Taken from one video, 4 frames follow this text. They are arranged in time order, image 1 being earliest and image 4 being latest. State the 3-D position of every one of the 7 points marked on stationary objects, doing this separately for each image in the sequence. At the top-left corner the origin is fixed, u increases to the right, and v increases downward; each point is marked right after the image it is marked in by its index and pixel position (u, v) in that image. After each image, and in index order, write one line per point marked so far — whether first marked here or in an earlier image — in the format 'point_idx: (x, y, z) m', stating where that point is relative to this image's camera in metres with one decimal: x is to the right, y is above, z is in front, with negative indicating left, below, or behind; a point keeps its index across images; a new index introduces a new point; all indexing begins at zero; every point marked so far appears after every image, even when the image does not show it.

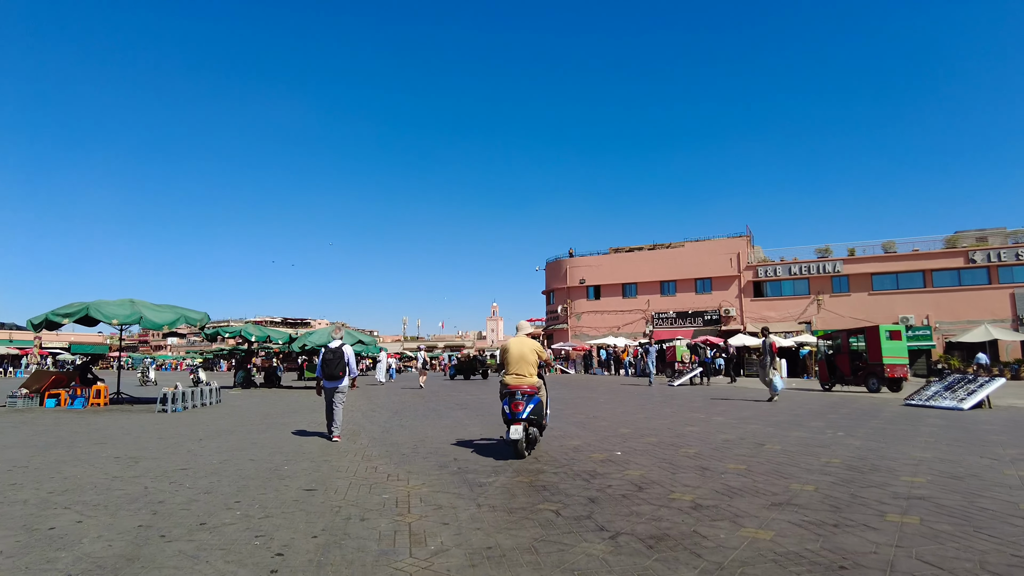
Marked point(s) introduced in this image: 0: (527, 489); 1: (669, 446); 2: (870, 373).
0: (+0.1, -1.6, +5.2) m
1: (+1.8, -1.8, +7.6) m
2: (+9.9, -2.3, +18.2) m
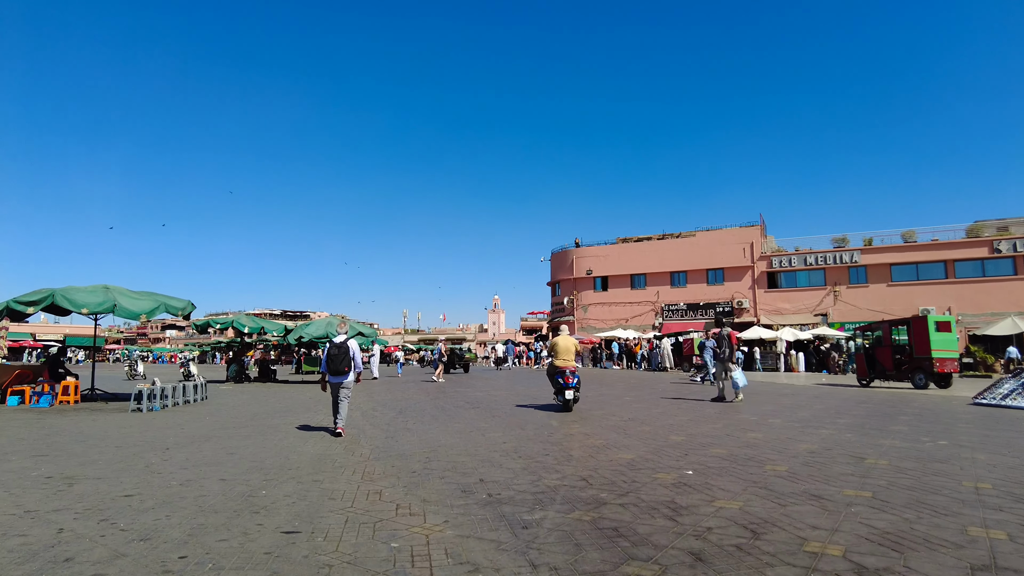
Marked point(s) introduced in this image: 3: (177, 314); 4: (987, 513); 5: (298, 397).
0: (+0.5, -1.4, +3.7) m
1: (+2.2, -1.6, +6.1) m
2: (+10.2, -2.0, +16.7) m
3: (-7.2, -0.6, +14.2) m
4: (+2.9, -1.4, +4.0) m
5: (-5.4, -2.8, +16.7) m
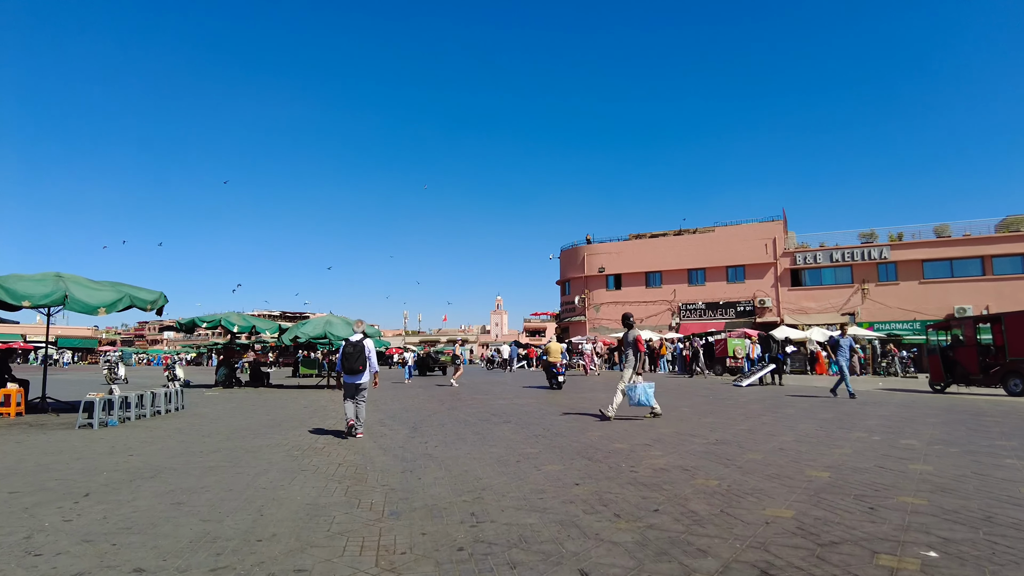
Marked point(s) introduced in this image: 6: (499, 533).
0: (+1.1, -1.2, +1.4) m
1: (+2.7, -1.4, +3.8) m
2: (+10.8, -1.8, +14.4) m
3: (-6.6, -0.4, +11.9) m
4: (+3.5, -1.1, +1.7) m
5: (-4.8, -2.6, +14.4) m
6: (-0.1, -1.4, +3.9) m
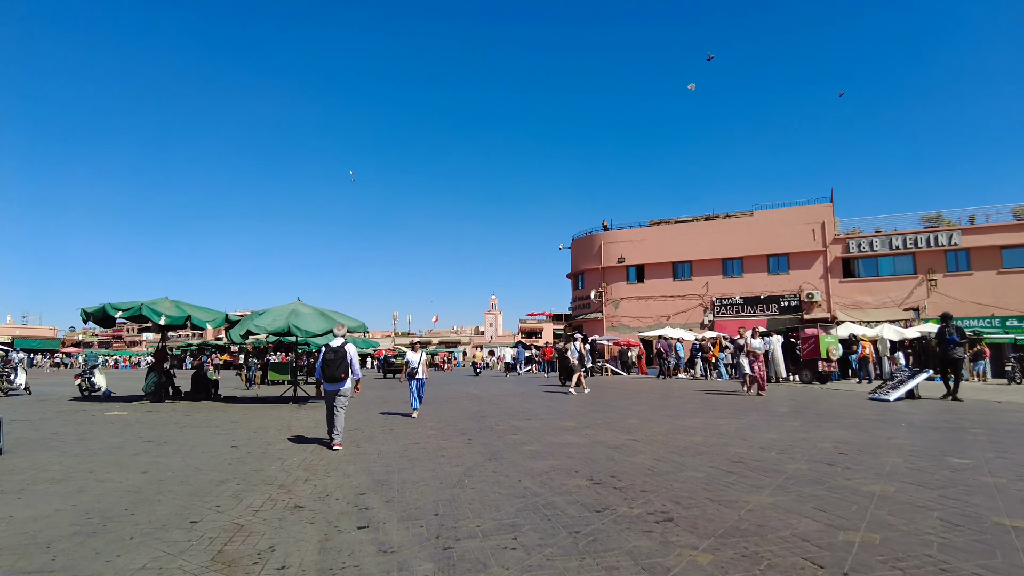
0: (+2.3, -0.5, -4.4) m
1: (+3.9, -0.8, -2.0) m
2: (+11.8, -1.2, +8.7) m
3: (-5.6, +0.2, +5.9) m
4: (+4.7, -0.5, -4.1) m
5: (-3.8, -2.0, +8.4) m
6: (+1.1, -0.8, -2.0) m
